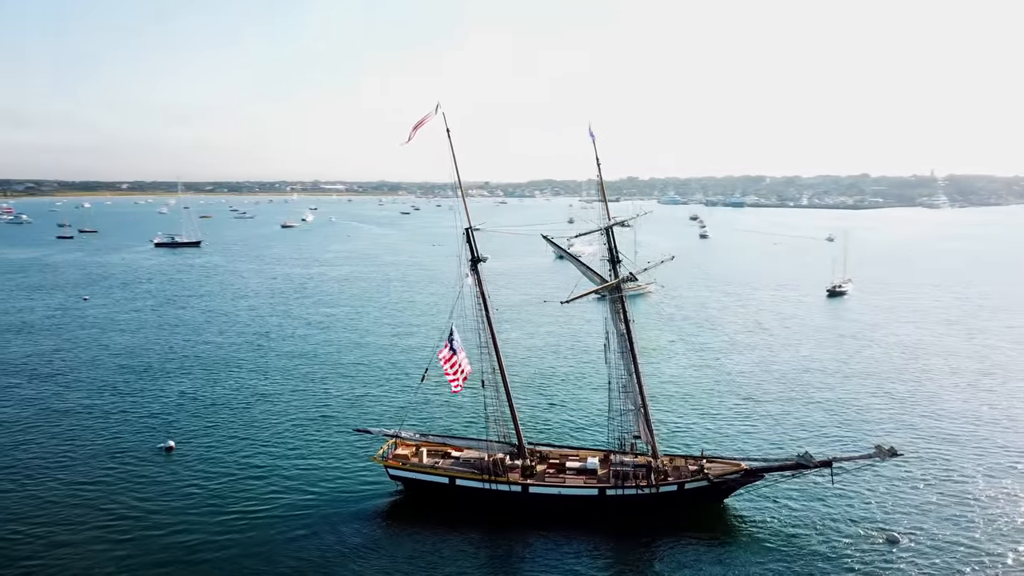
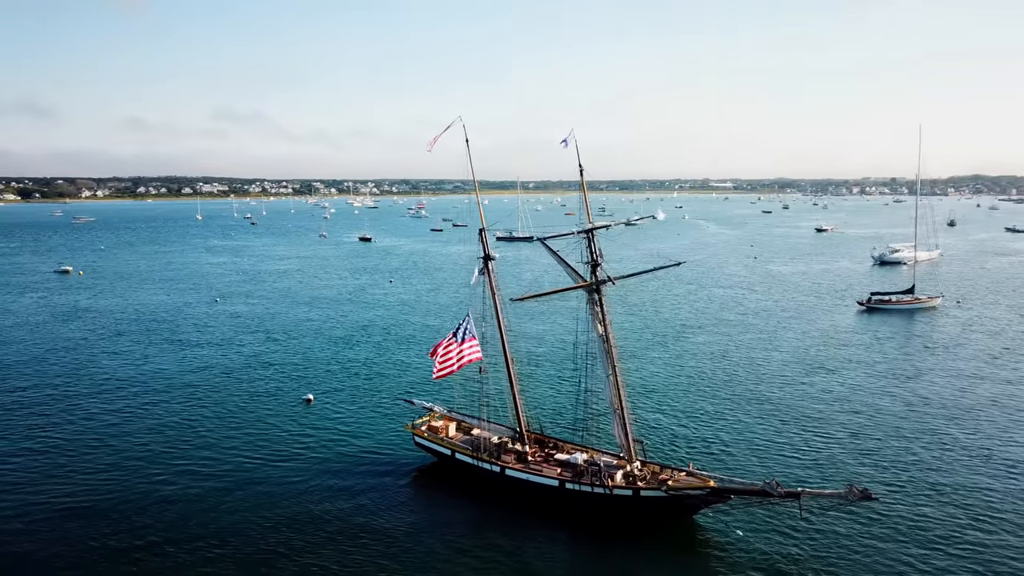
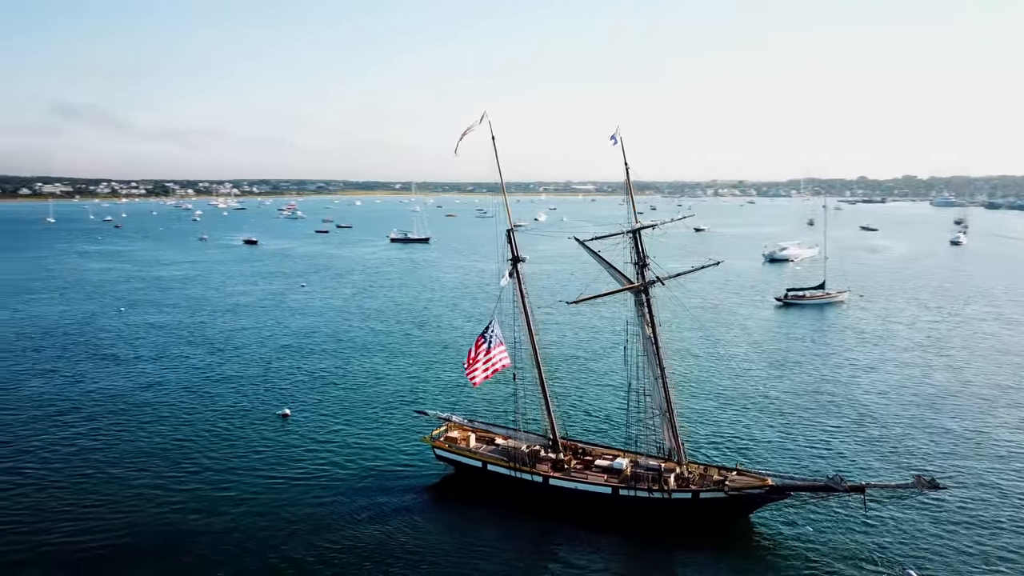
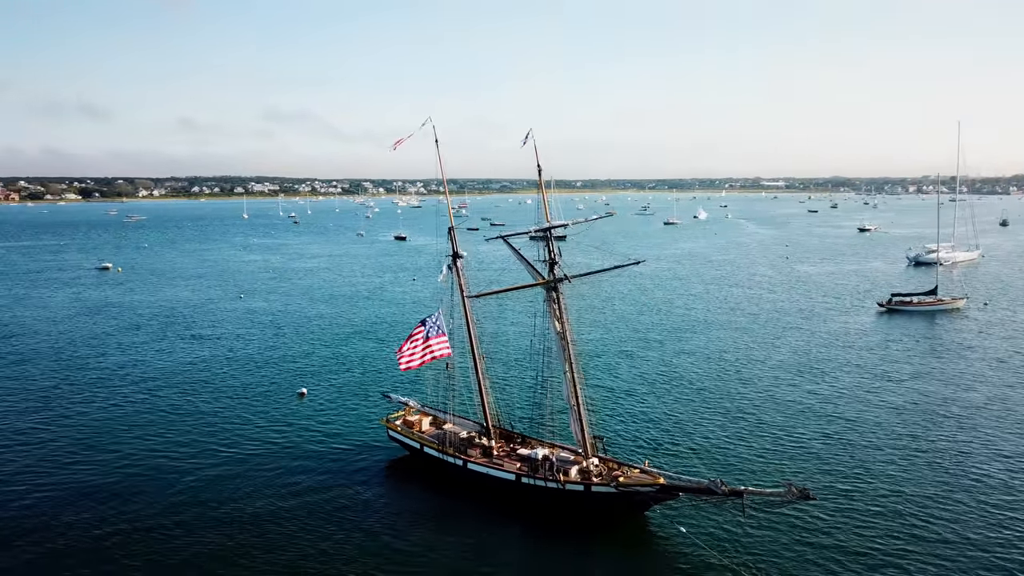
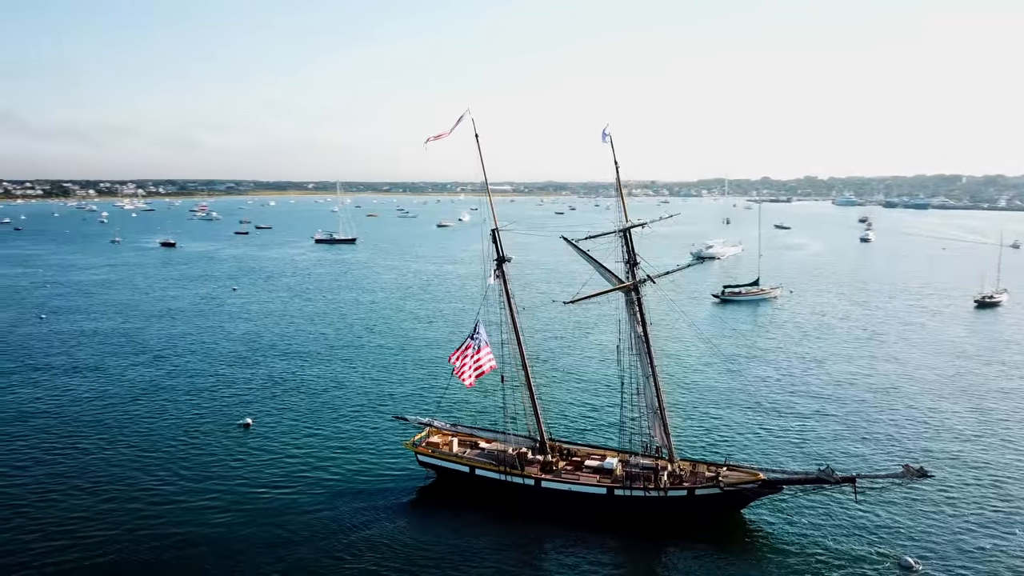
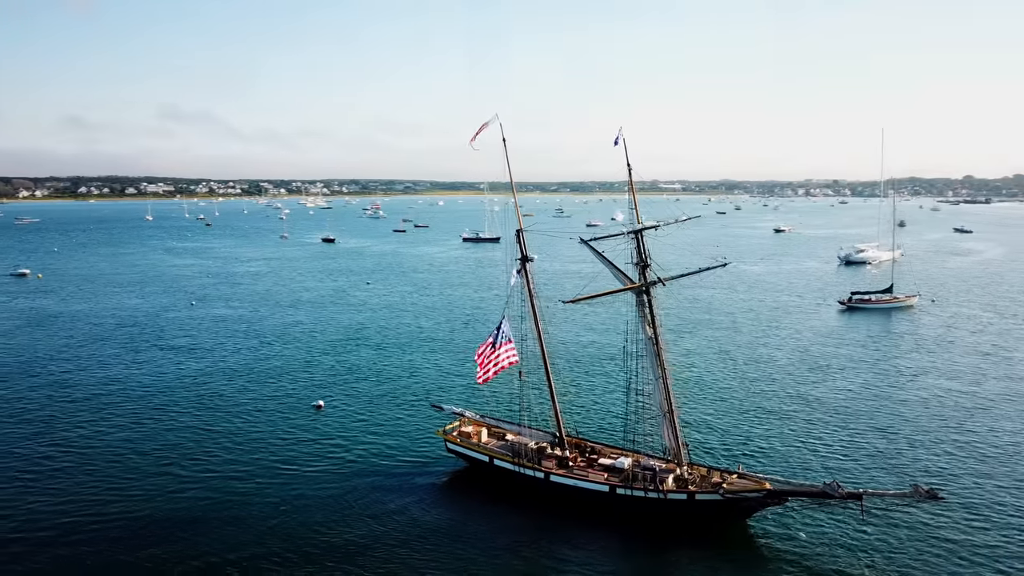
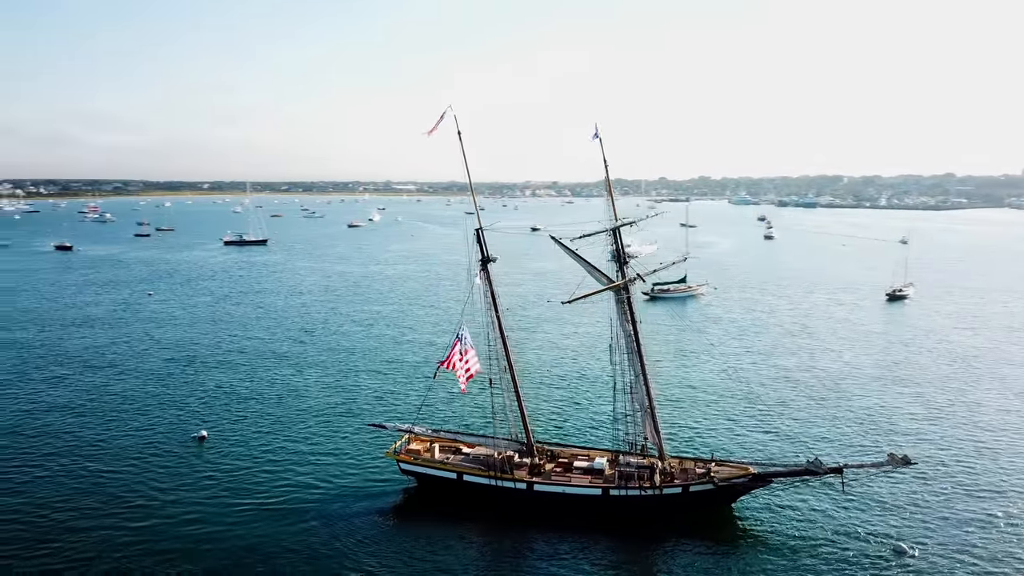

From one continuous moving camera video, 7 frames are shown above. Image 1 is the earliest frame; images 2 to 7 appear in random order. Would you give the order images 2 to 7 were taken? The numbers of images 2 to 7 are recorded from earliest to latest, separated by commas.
7, 5, 3, 6, 2, 4
